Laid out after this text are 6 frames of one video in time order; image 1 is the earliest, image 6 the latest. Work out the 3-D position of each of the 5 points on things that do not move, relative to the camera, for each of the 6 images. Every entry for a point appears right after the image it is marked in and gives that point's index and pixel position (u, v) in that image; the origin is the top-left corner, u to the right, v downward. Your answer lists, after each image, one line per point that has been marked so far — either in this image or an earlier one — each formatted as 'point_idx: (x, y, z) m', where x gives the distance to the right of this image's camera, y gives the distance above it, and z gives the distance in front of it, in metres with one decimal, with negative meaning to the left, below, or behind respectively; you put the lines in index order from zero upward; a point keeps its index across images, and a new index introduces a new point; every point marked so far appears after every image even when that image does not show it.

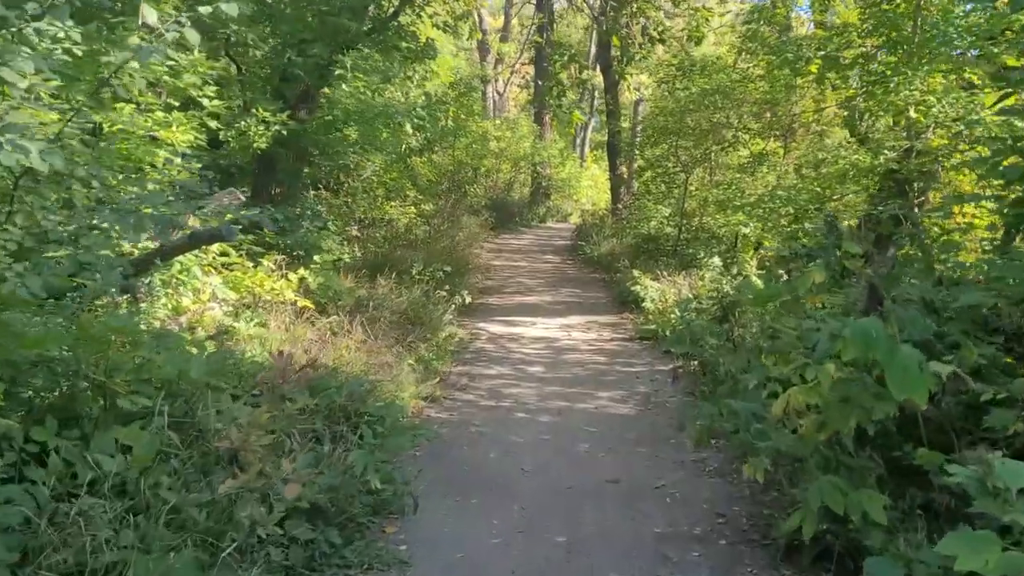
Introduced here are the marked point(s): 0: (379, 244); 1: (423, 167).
0: (-2.4, +0.8, +14.8) m
1: (-1.9, +2.5, +17.3) m
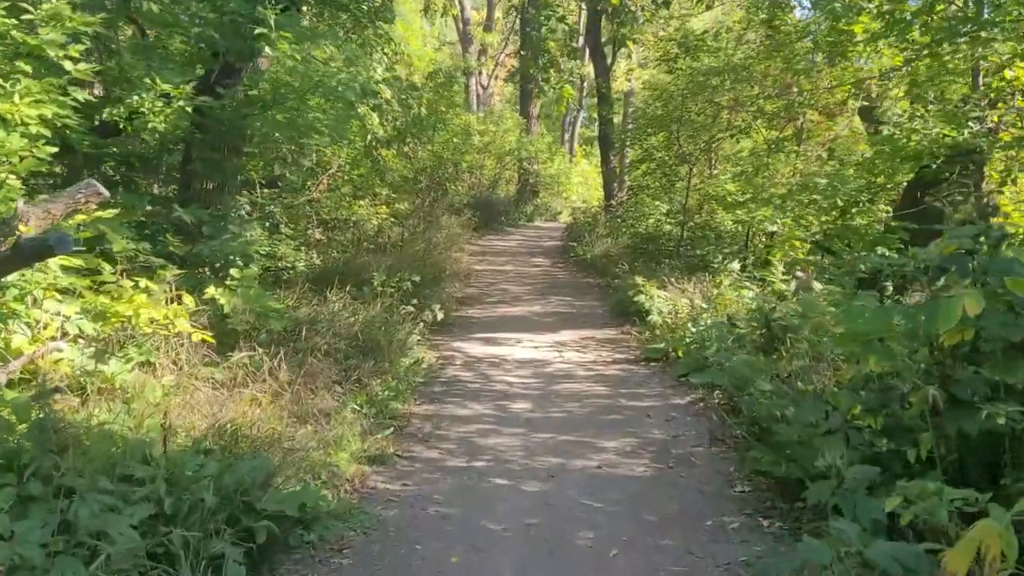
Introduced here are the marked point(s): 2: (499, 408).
0: (-2.7, +0.6, +13.1) m
1: (-2.2, +2.4, +15.5) m
2: (-0.1, -1.0, +6.6) m
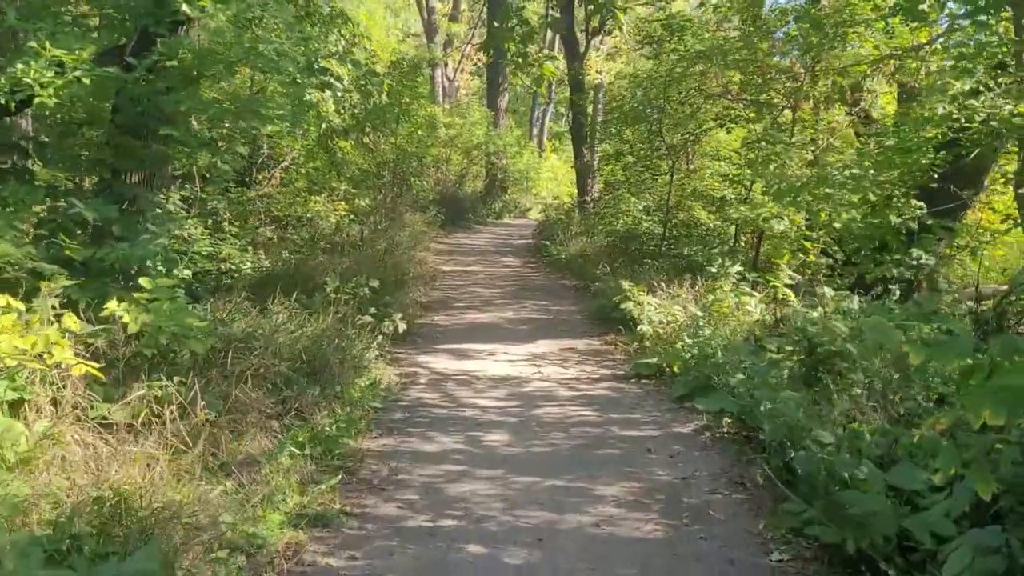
0: (-3.1, +0.6, +11.9) m
1: (-2.7, +2.3, +14.4) m
2: (-0.3, -1.0, +5.5) m
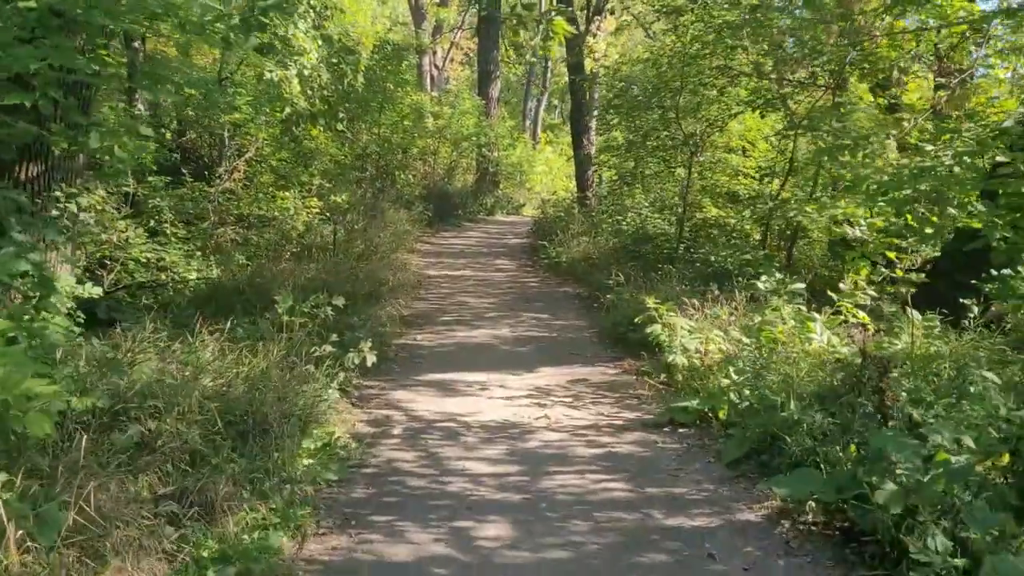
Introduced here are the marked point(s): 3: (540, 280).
0: (-3.1, +0.5, +10.3) m
1: (-2.8, +2.2, +12.7) m
2: (-0.3, -1.2, +3.9) m
3: (+0.4, +0.1, +12.5) m
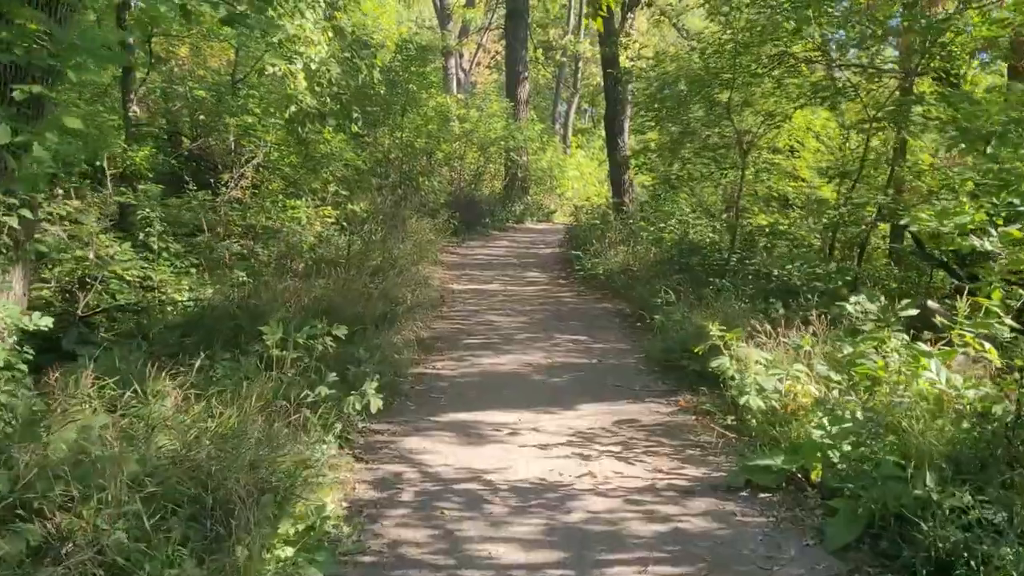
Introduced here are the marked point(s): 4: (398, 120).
0: (-2.8, +0.2, +9.3) m
1: (-2.4, +2.0, +11.7) m
2: (-0.1, -1.4, +2.8) m
3: (+0.9, -0.1, +11.3) m
4: (-2.1, +3.0, +14.9) m
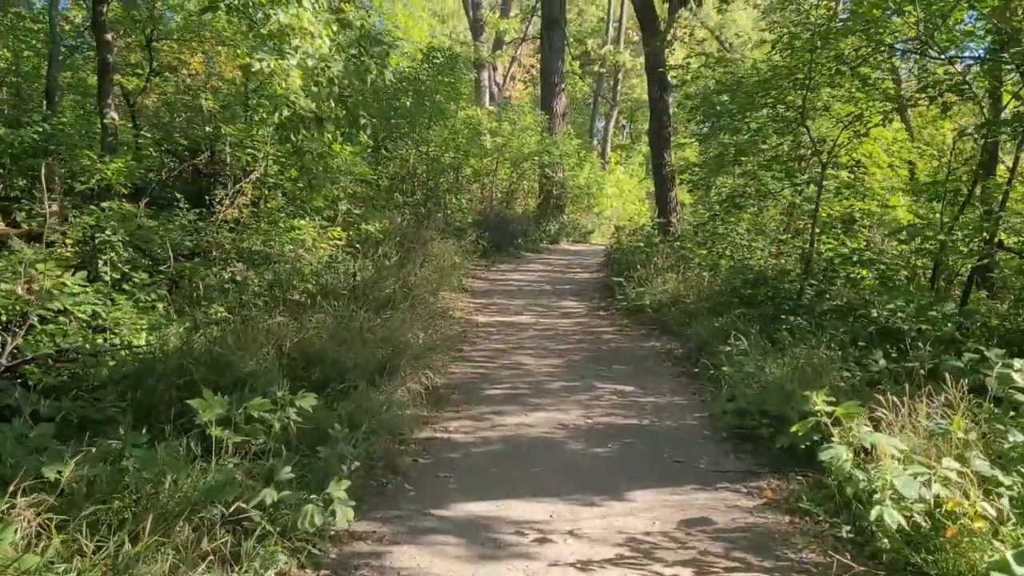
0: (-2.5, -0.1, +7.9) m
1: (-1.9, +1.6, +10.4) m
2: (-0.1, -1.6, +1.3) m
3: (+1.3, -0.5, +9.8) m
4: (-1.5, +2.6, +13.5) m
